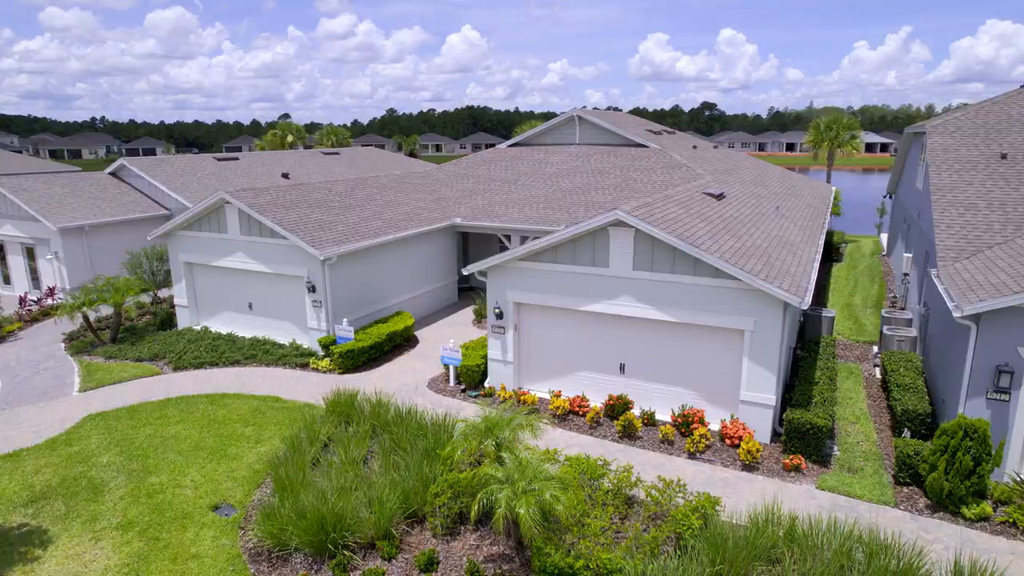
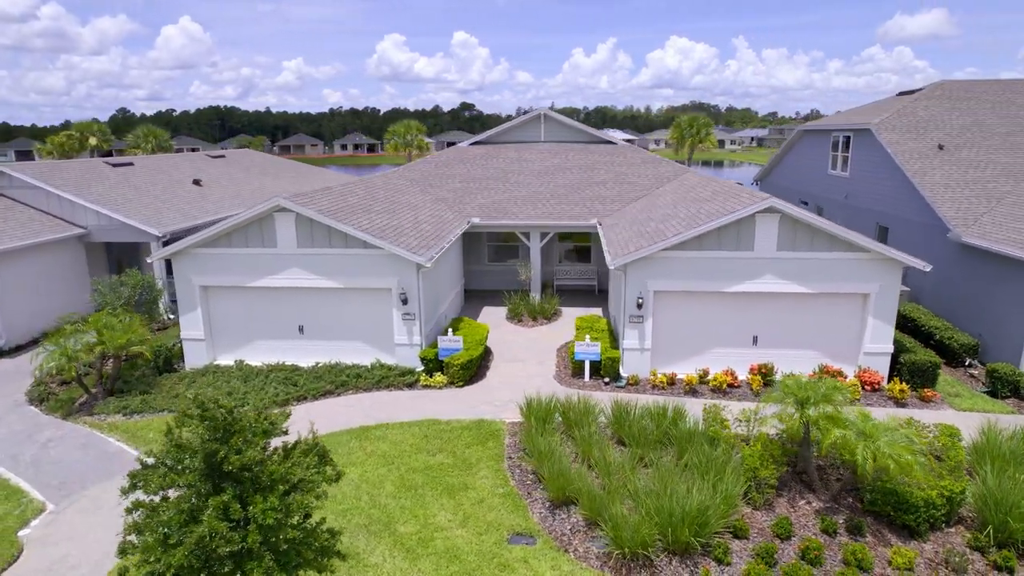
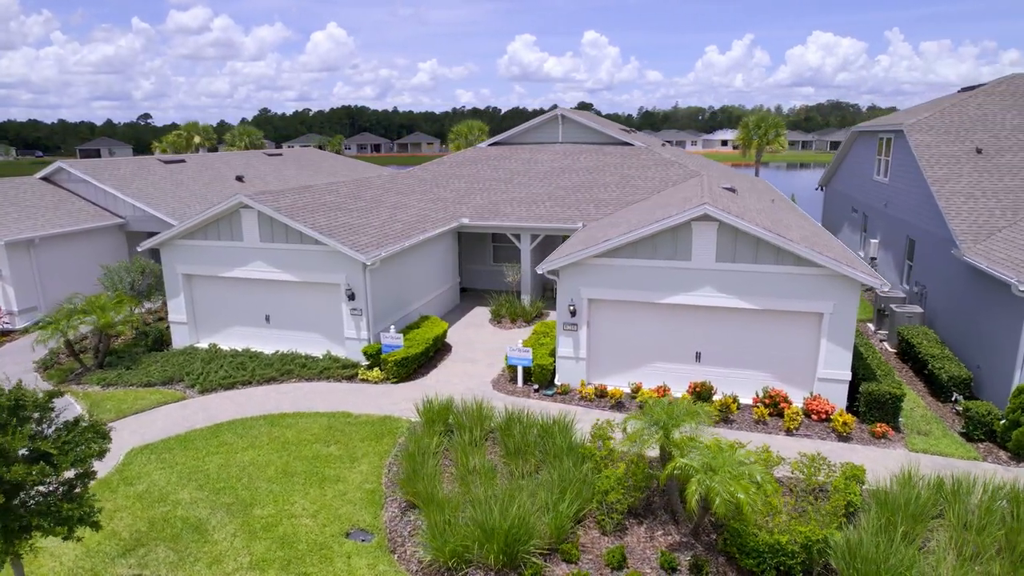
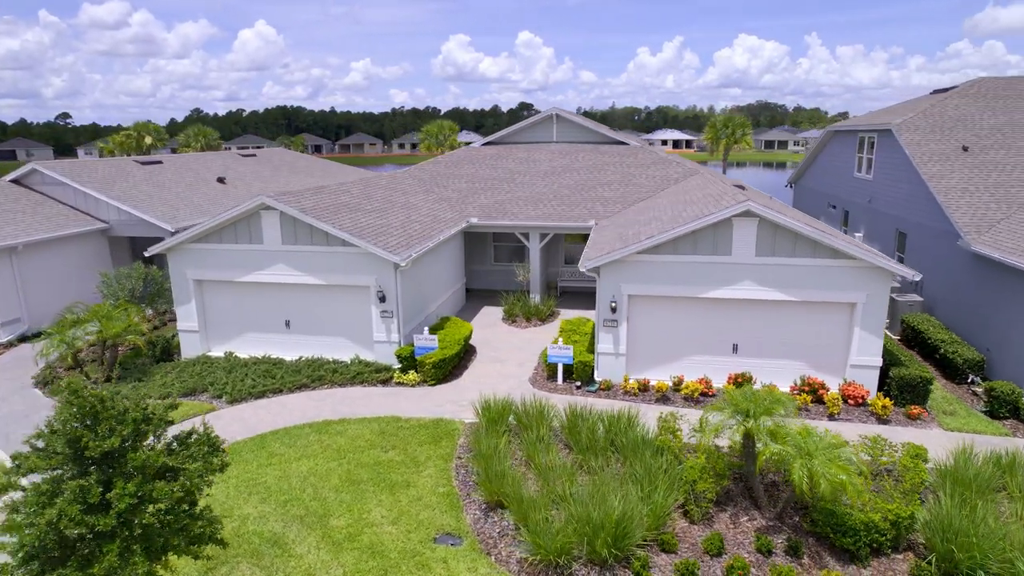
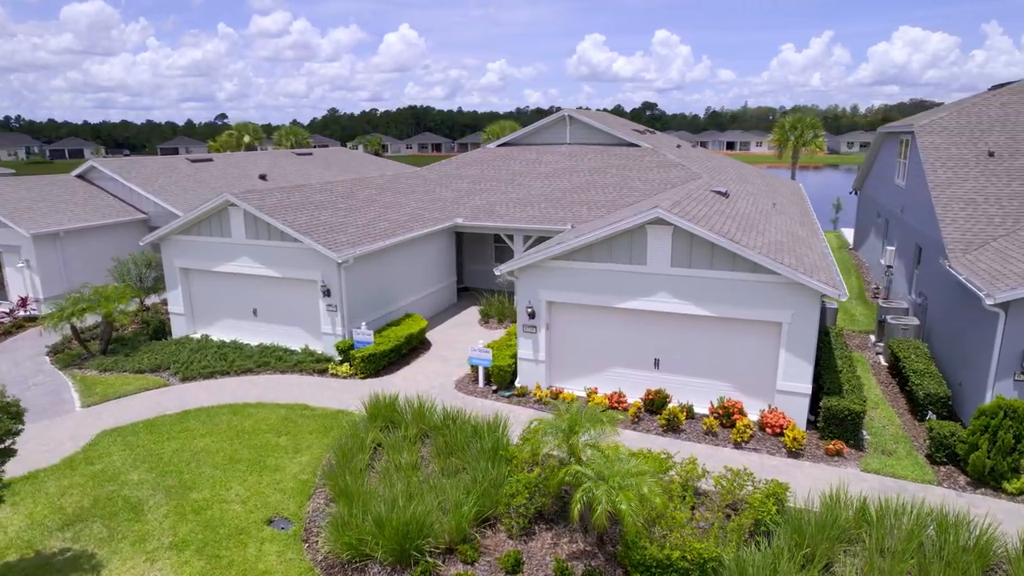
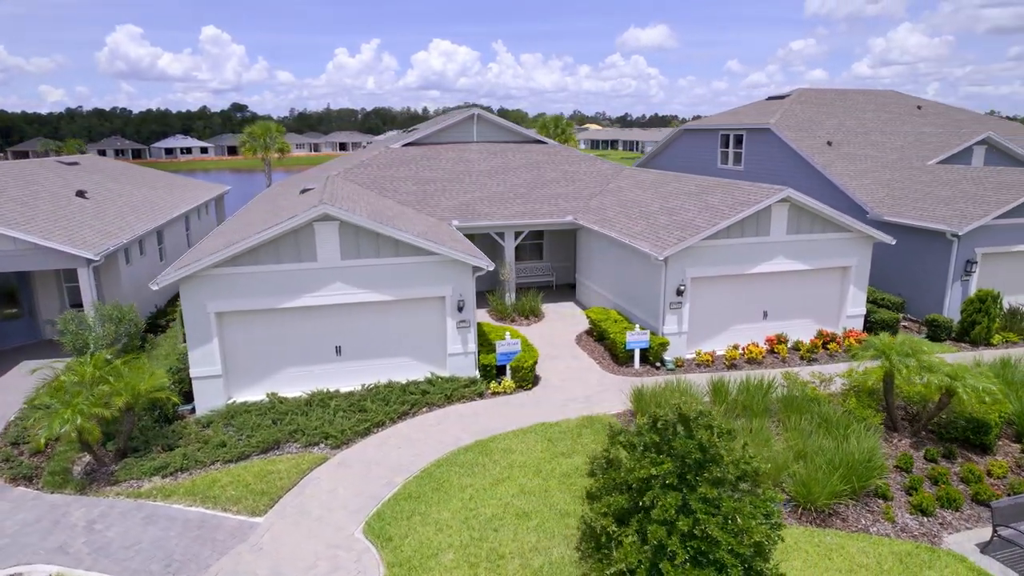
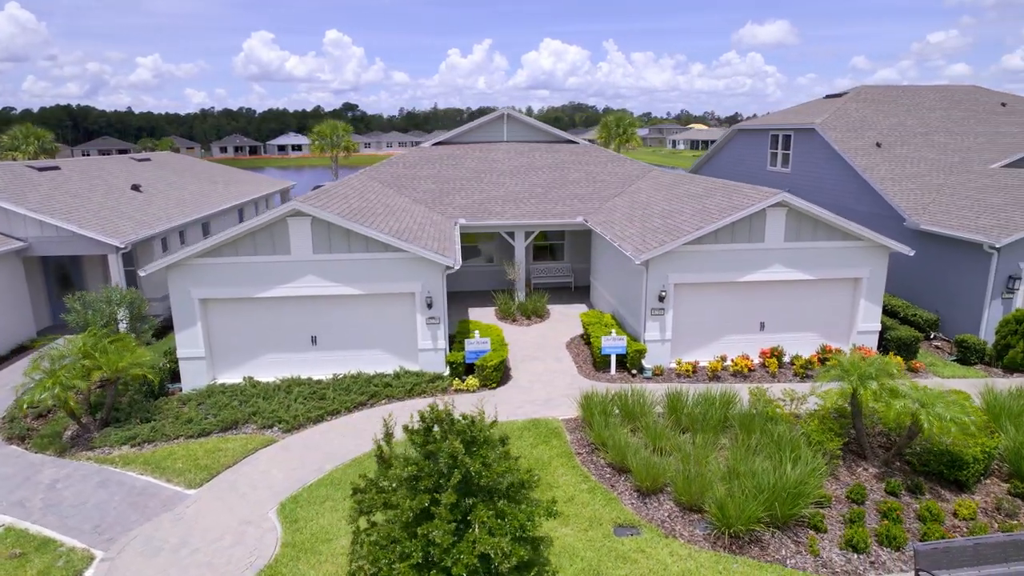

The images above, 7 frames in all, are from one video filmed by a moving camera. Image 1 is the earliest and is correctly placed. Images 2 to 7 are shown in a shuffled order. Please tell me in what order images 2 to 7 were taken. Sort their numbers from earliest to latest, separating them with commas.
5, 3, 4, 2, 7, 6
